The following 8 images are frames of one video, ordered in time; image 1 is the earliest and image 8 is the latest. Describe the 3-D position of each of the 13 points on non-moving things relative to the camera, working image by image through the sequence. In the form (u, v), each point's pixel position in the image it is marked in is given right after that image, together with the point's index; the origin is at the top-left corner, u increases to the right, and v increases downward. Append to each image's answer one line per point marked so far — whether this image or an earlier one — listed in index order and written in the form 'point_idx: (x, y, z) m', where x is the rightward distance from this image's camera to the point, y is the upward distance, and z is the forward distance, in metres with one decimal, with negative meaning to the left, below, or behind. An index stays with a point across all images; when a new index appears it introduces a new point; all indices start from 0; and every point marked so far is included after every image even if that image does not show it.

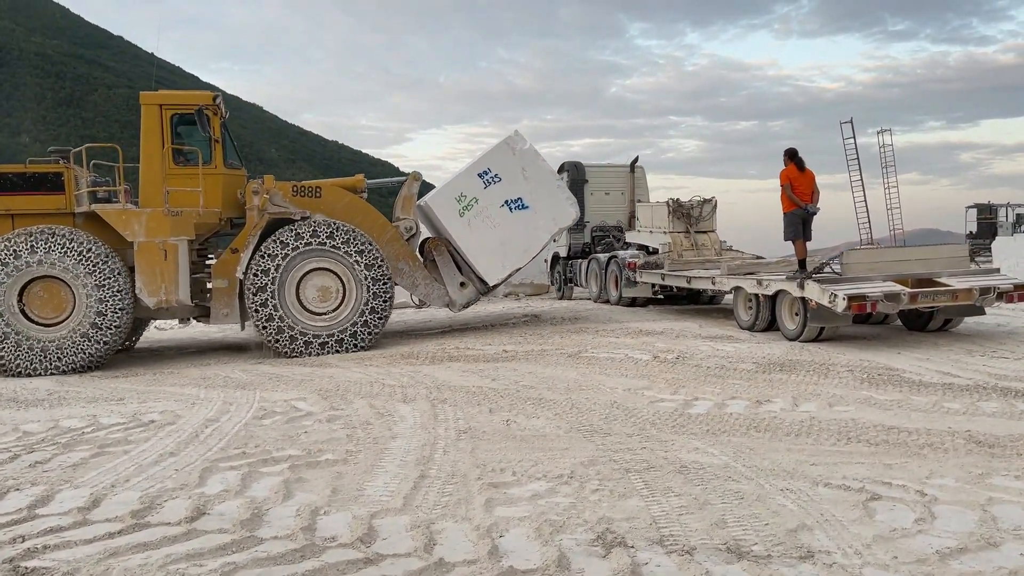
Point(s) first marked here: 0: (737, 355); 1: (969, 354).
0: (+2.0, -0.6, +7.6) m
1: (+4.0, -0.6, +7.4) m
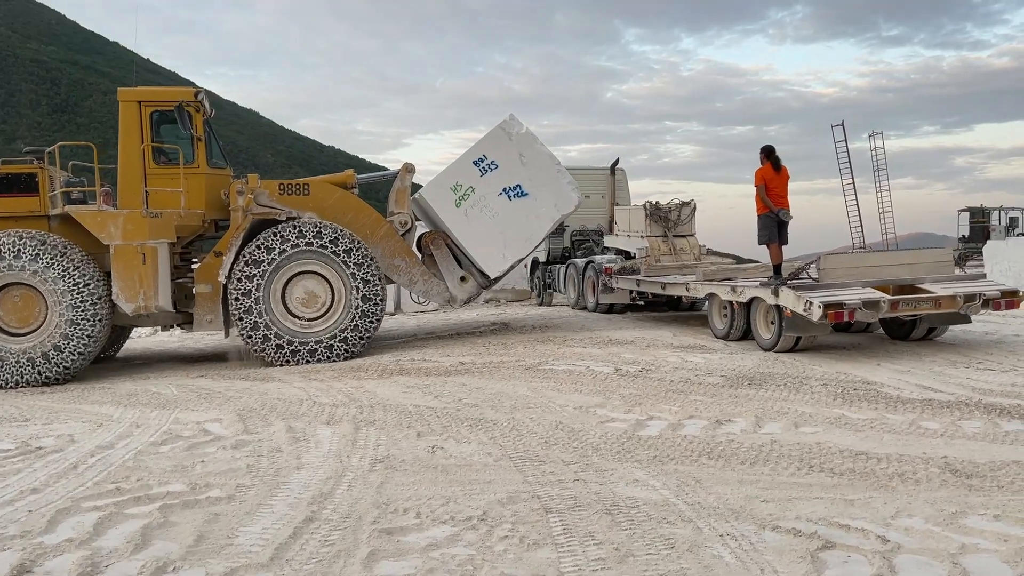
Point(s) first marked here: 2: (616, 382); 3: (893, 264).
0: (+1.6, -0.7, +7.1) m
1: (+3.7, -0.7, +6.9) m
2: (+0.8, -0.7, +6.3) m
3: (+3.6, +0.2, +7.8) m
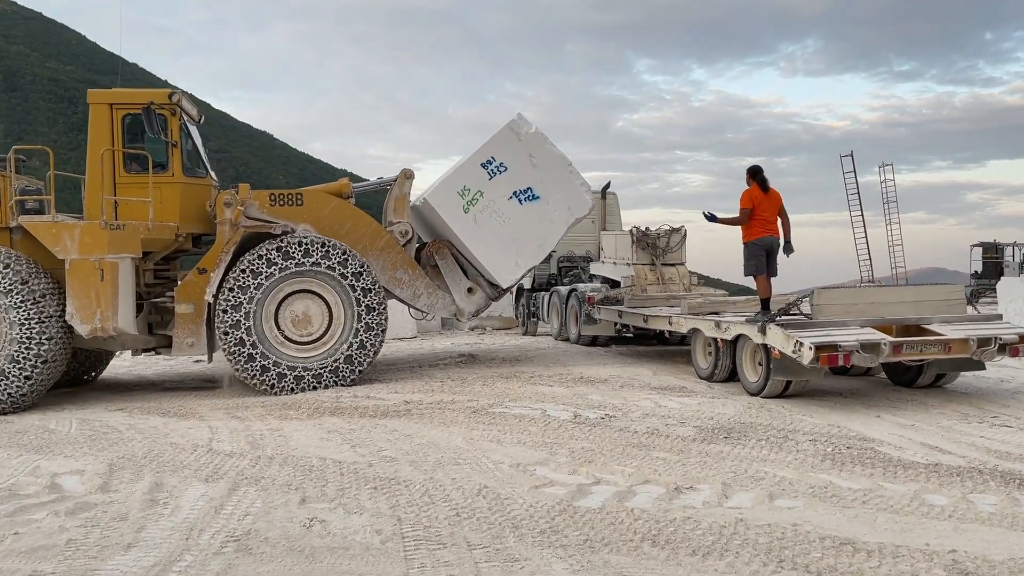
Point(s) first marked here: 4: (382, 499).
0: (+1.2, -0.9, +6.2) m
1: (+3.3, -1.0, +6.0) m
2: (+0.4, -0.9, +5.4) m
3: (+3.2, -0.1, +6.9) m
4: (-0.6, -1.0, +3.9) m
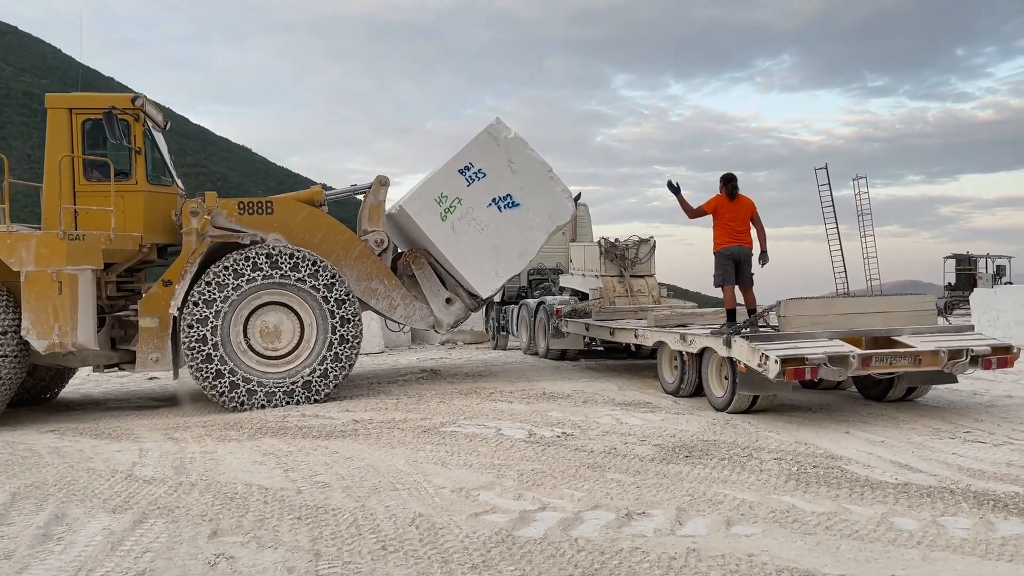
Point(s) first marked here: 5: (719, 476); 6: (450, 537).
0: (+0.9, -1.0, +5.9) m
1: (+2.9, -1.0, +5.8) m
2: (+0.1, -1.0, +5.1) m
3: (+2.8, -0.2, +6.7) m
4: (-0.9, -1.0, +3.5) m
5: (+1.2, -1.0, +4.7) m
6: (-0.3, -1.0, +3.5) m
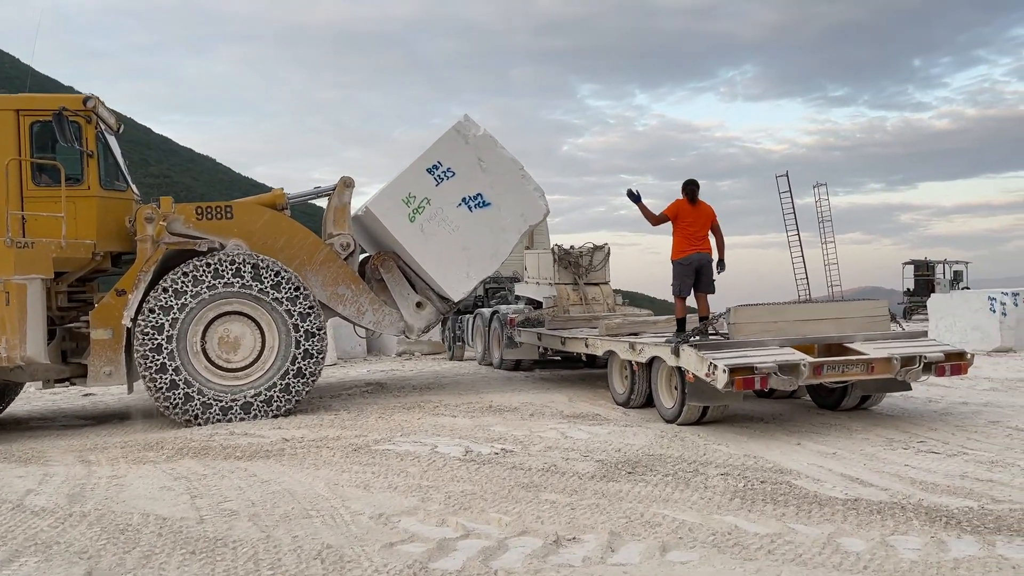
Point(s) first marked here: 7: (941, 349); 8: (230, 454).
0: (+0.5, -1.1, +5.6) m
1: (+2.5, -1.1, +5.6) m
2: (-0.3, -1.0, +4.8) m
3: (+2.4, -0.2, +6.5) m
4: (-1.2, -1.1, +3.2) m
5: (+0.8, -1.1, +4.4) m
6: (-0.6, -1.1, +3.2) m
7: (+3.2, -0.5, +6.2) m
8: (-1.8, -1.1, +5.5) m
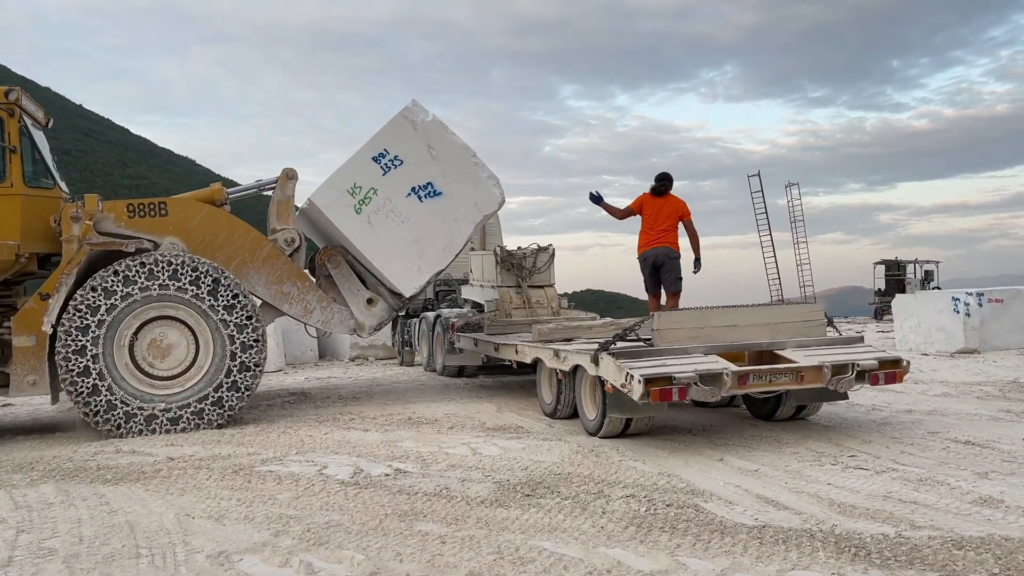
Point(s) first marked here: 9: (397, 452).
0: (-0.1, -1.1, +5.2) m
1: (+1.9, -1.1, +5.2) m
2: (-0.9, -1.1, +4.3) m
3: (+1.7, -0.3, +6.1) m
4: (-1.8, -1.1, +2.7) m
5: (+0.2, -1.1, +4.0) m
6: (-1.2, -1.1, +2.7) m
7: (+2.5, -0.5, +5.8) m
8: (-2.5, -1.1, +5.0) m
9: (-0.8, -1.1, +5.6) m
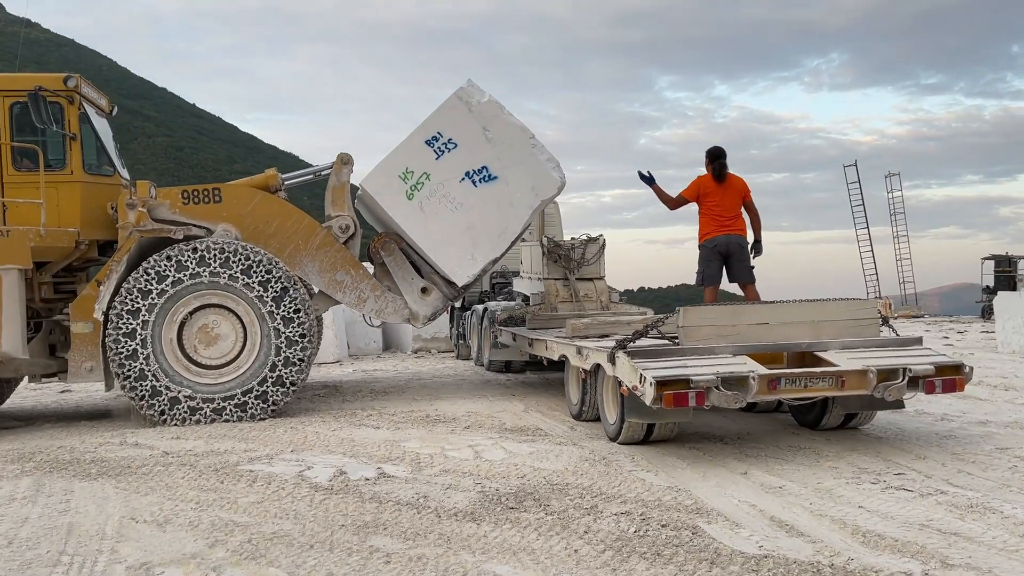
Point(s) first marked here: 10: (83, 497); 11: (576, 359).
0: (-0.1, -1.1, +4.8) m
1: (+1.9, -1.1, +4.6) m
2: (-1.0, -1.0, +4.0) m
3: (+1.8, -0.2, +5.5) m
4: (-2.1, -1.1, +2.5) m
5: (0.0, -1.1, +3.6) m
6: (-1.4, -1.1, +2.5) m
7: (+2.6, -0.4, +5.1) m
8: (-2.5, -1.1, +4.9) m
9: (-0.7, -1.0, +5.2) m
10: (-2.1, -1.0, +4.1) m
11: (+0.5, -0.5, +6.3) m
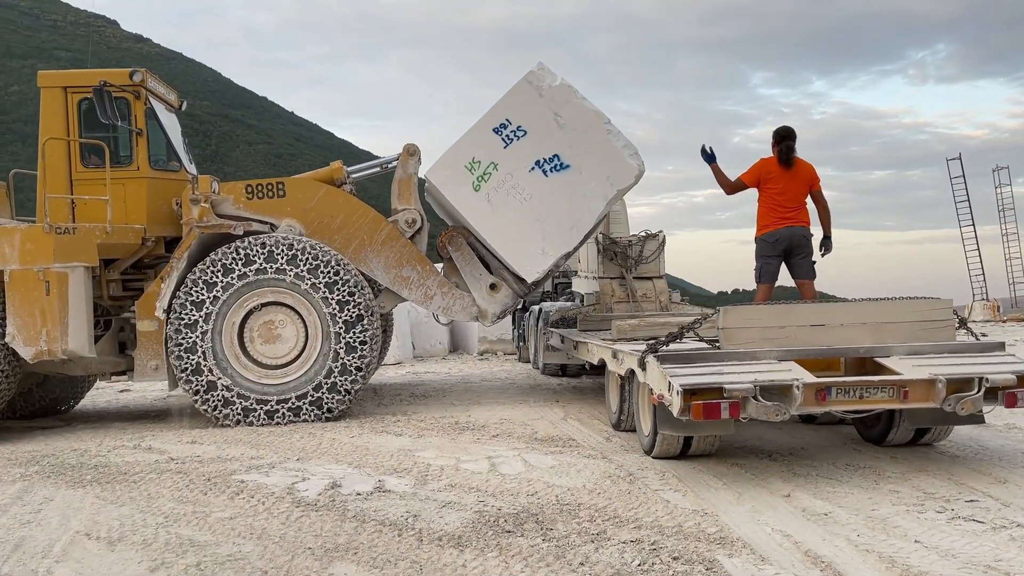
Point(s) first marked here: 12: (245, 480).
0: (-0.1, -1.0, +4.4) m
1: (+1.9, -1.0, +3.9) m
2: (-1.1, -1.0, +3.7) m
3: (+1.9, -0.2, +4.8) m
4: (-2.2, -1.0, +2.3) m
5: (0.0, -1.1, +3.1) m
6: (-1.6, -1.1, +2.2) m
7: (+2.7, -0.4, +4.4) m
8: (-2.4, -1.0, +4.7) m
9: (-0.6, -1.0, +4.9) m
10: (-2.1, -1.0, +3.9) m
11: (+0.7, -0.5, +5.8) m
12: (-1.4, -1.0, +4.4) m
